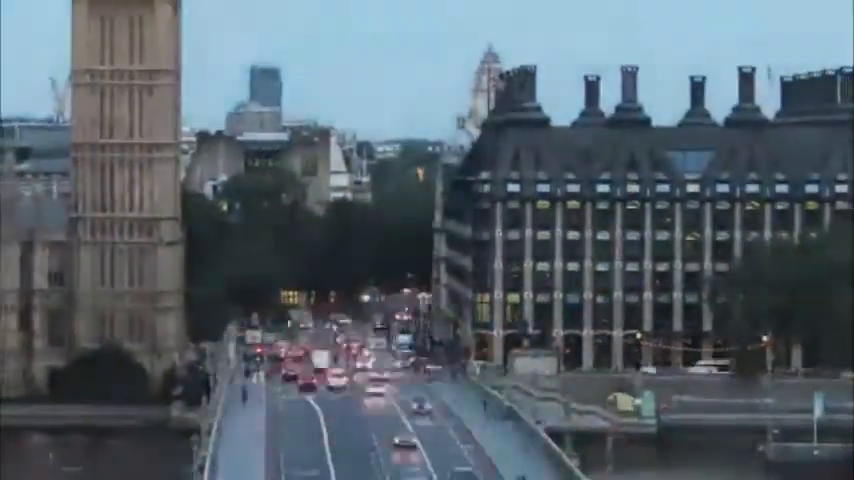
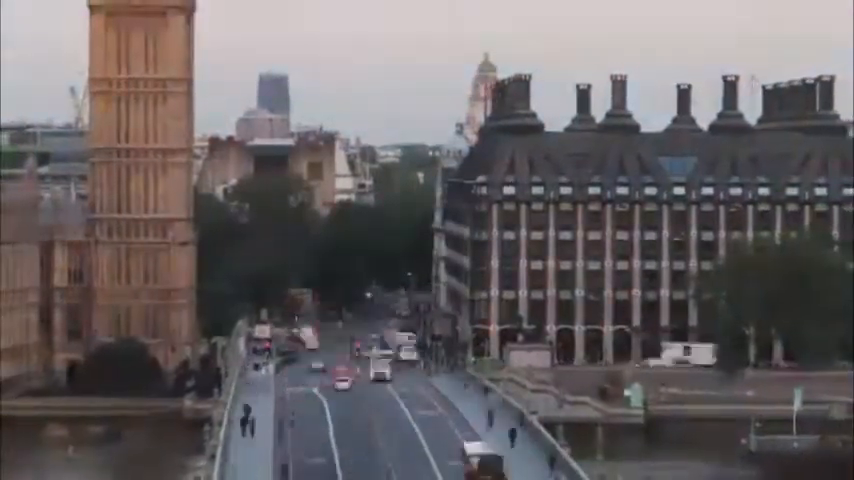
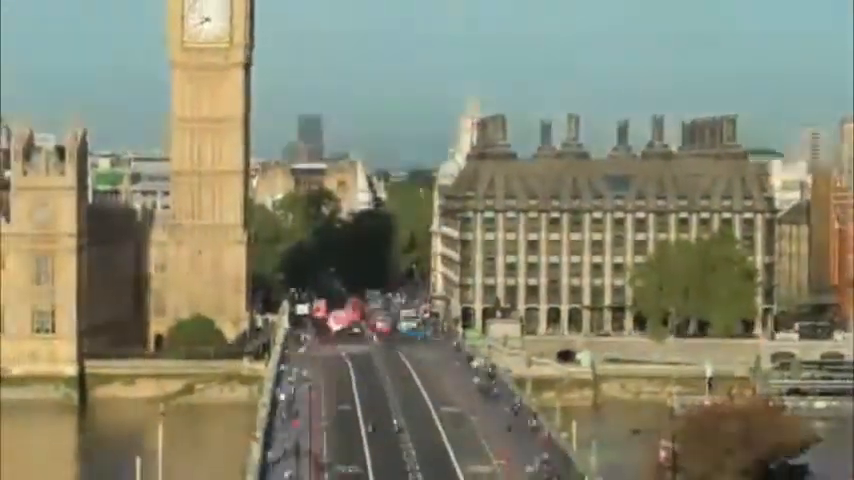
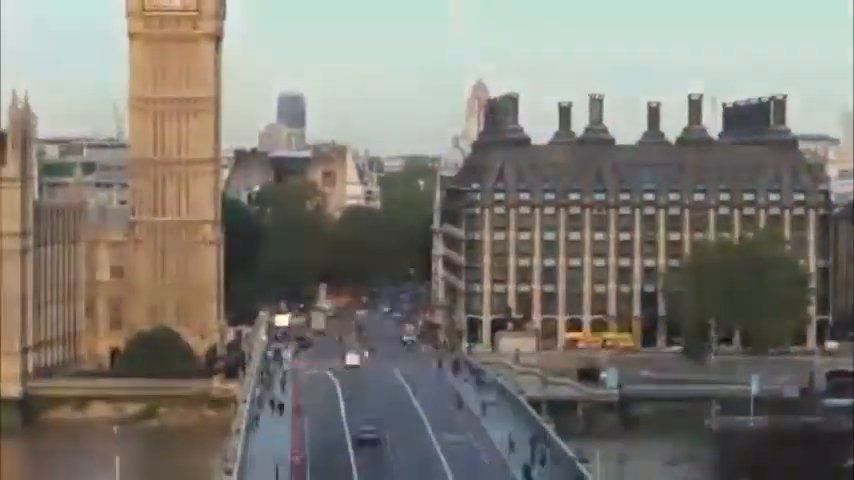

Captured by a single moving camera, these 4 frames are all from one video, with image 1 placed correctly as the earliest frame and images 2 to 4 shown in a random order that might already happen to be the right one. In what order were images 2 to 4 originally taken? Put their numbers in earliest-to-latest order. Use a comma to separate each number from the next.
2, 4, 3
